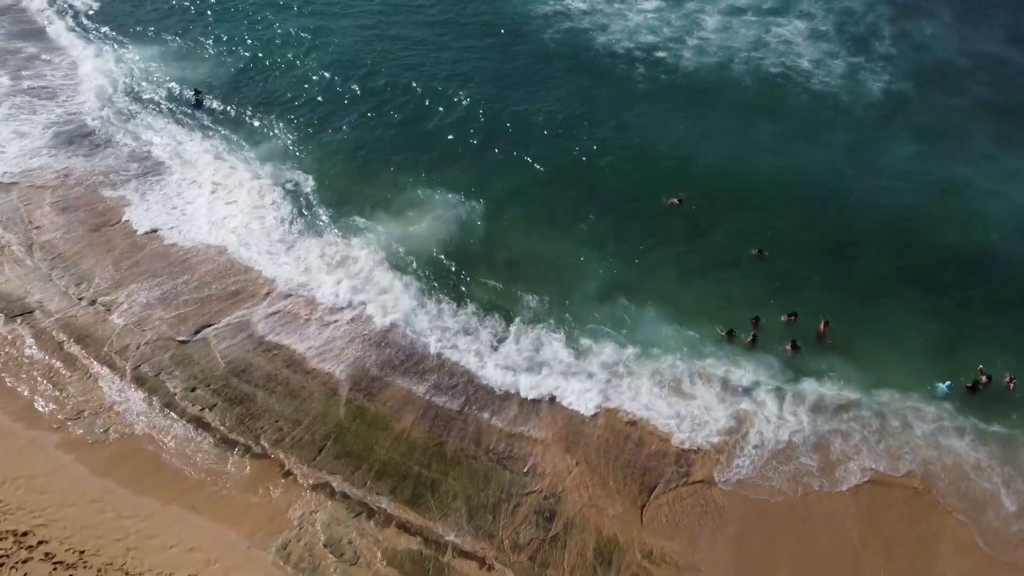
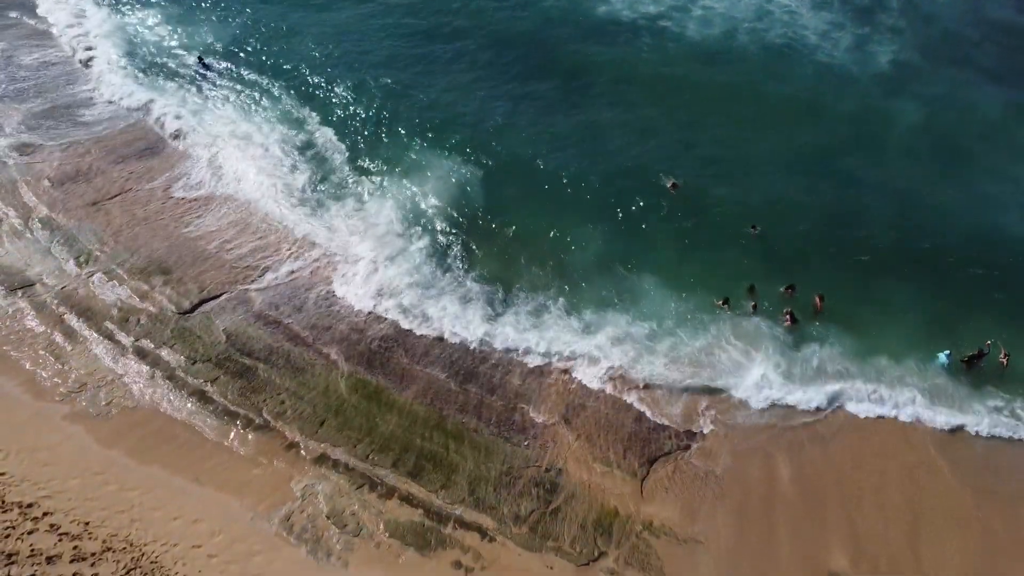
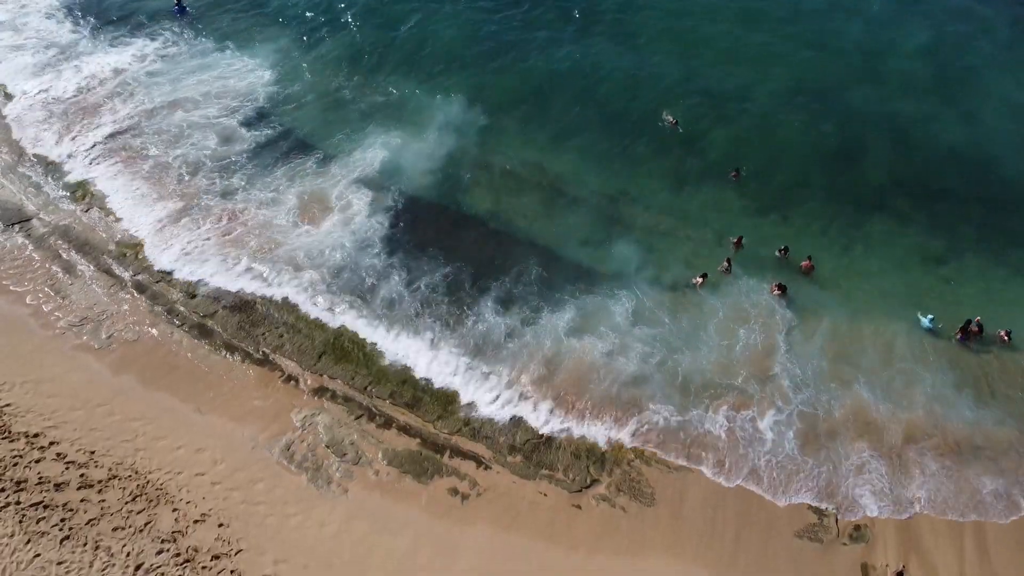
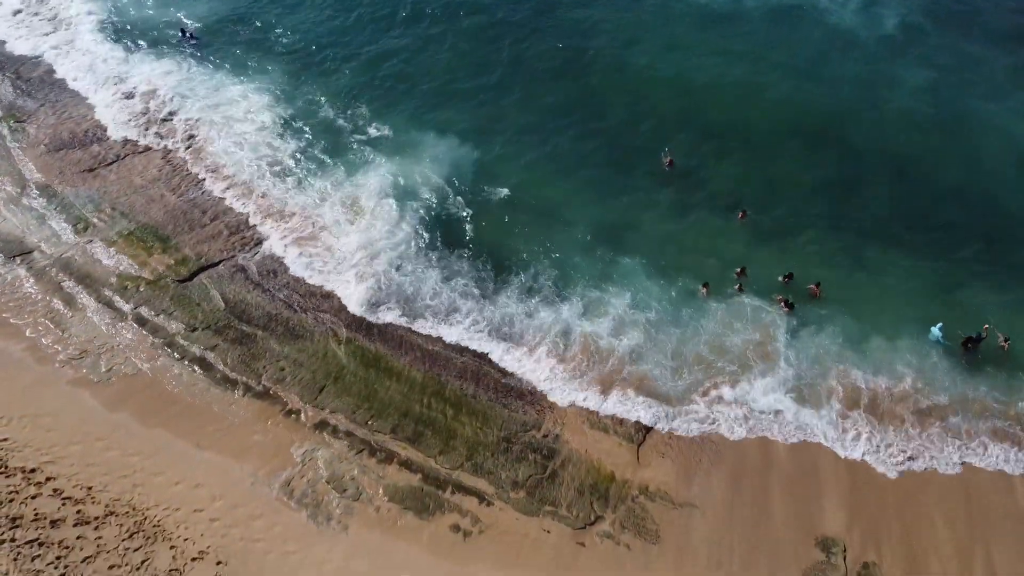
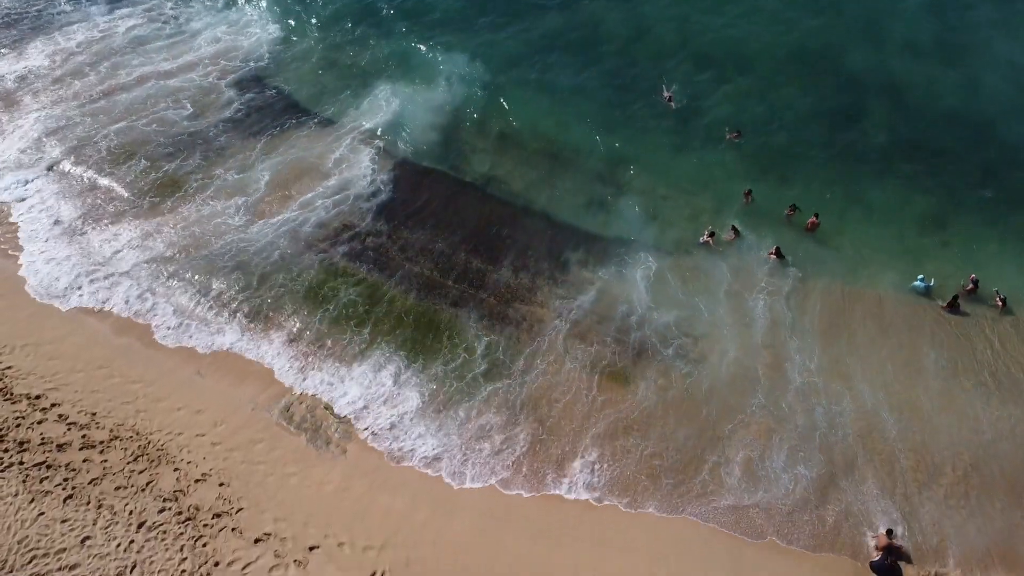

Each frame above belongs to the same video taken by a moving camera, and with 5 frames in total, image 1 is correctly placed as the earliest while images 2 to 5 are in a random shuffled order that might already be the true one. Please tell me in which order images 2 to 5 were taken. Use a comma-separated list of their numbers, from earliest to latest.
2, 4, 3, 5
